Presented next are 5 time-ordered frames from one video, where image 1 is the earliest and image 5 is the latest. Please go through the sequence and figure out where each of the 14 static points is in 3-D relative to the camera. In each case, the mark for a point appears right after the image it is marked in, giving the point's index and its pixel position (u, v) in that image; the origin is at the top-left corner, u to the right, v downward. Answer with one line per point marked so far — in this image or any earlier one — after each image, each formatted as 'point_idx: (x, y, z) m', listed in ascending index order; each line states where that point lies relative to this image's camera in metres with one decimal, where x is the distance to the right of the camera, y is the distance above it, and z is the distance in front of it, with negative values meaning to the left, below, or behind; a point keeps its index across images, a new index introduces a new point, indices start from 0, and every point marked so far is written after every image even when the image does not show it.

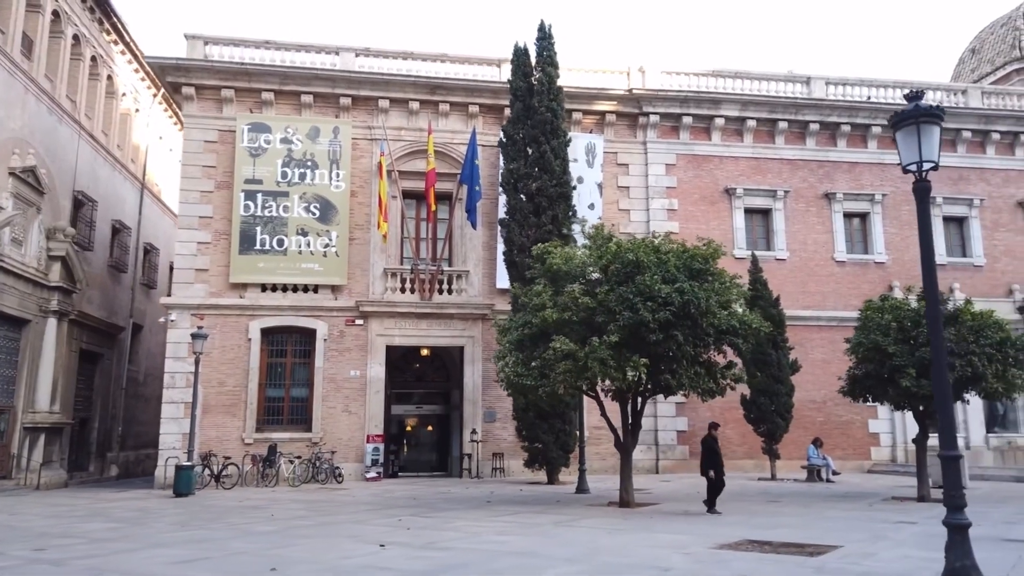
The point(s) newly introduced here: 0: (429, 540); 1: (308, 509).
0: (-1.0, -3.0, +9.1) m
1: (-3.6, -3.9, +13.6) m
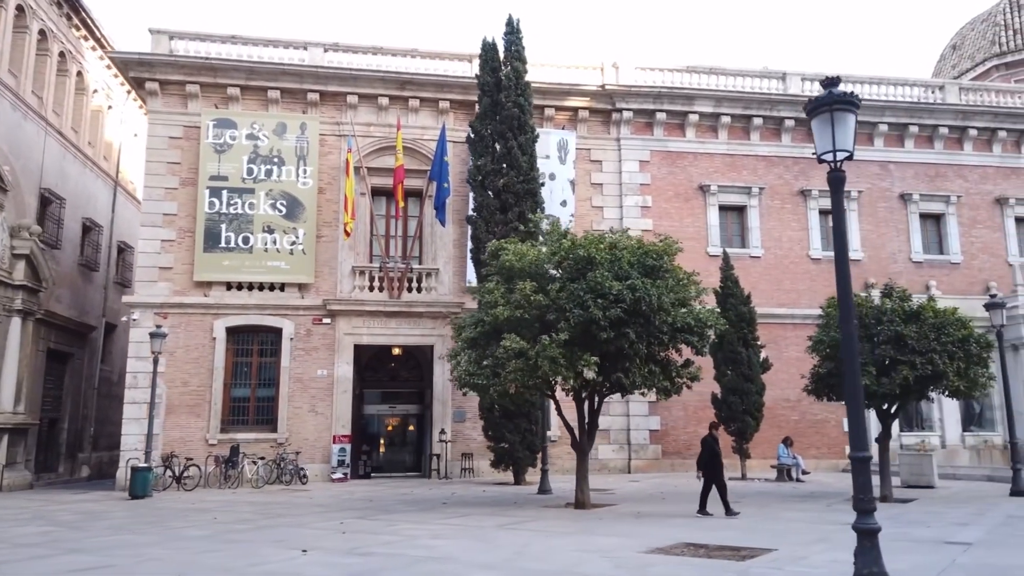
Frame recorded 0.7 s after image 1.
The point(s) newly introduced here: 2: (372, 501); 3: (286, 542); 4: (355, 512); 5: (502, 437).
0: (-1.8, -3.0, +8.9) m
1: (-4.4, -3.9, +13.3) m
2: (-2.7, -4.2, +15.0) m
3: (-2.7, -3.0, +9.2) m
4: (-2.7, -3.8, +13.1) m
5: (-0.2, -3.6, +18.5) m
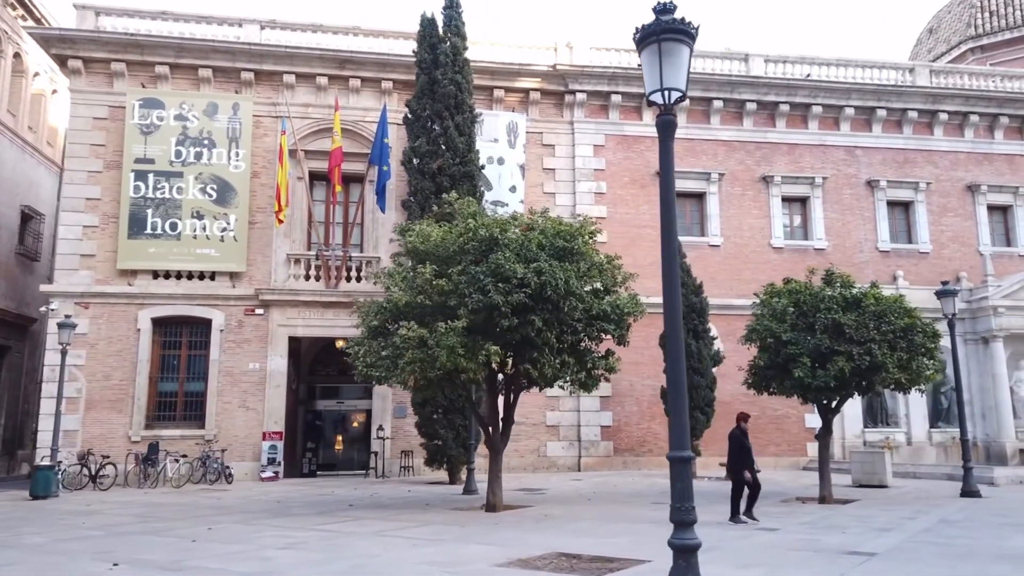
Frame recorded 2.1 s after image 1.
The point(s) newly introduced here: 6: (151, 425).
0: (-3.3, -2.7, +7.8) m
1: (-5.9, -3.6, +12.3) m
2: (-4.2, -3.9, +14.0) m
3: (-4.2, -2.8, +8.1) m
4: (-4.2, -3.6, +12.1) m
5: (-1.8, -3.3, +17.5) m
6: (-9.2, -3.5, +19.6) m
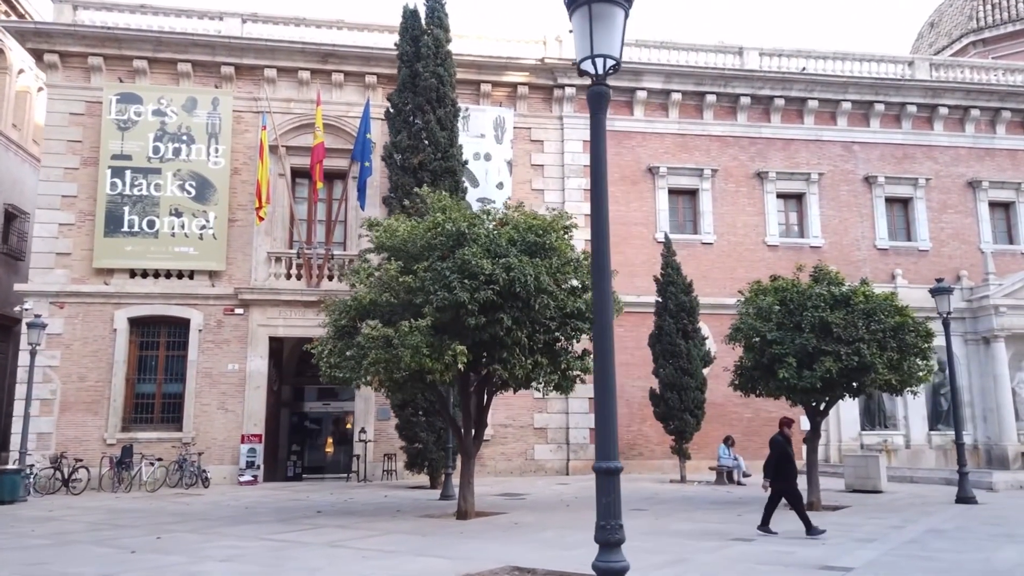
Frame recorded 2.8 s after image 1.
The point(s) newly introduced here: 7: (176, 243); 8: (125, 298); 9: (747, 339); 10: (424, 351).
0: (-3.7, -2.7, +7.3) m
1: (-6.3, -3.6, +11.8) m
2: (-4.6, -3.9, +13.5) m
3: (-4.6, -2.7, +7.6) m
4: (-4.6, -3.5, +11.6) m
5: (-2.1, -3.3, +17.0) m
6: (-9.6, -3.5, +19.1) m
7: (-8.6, +1.2, +19.7) m
8: (-9.7, -0.2, +19.4) m
9: (+3.8, -0.8, +12.5) m
10: (-1.2, -0.8, +10.3) m
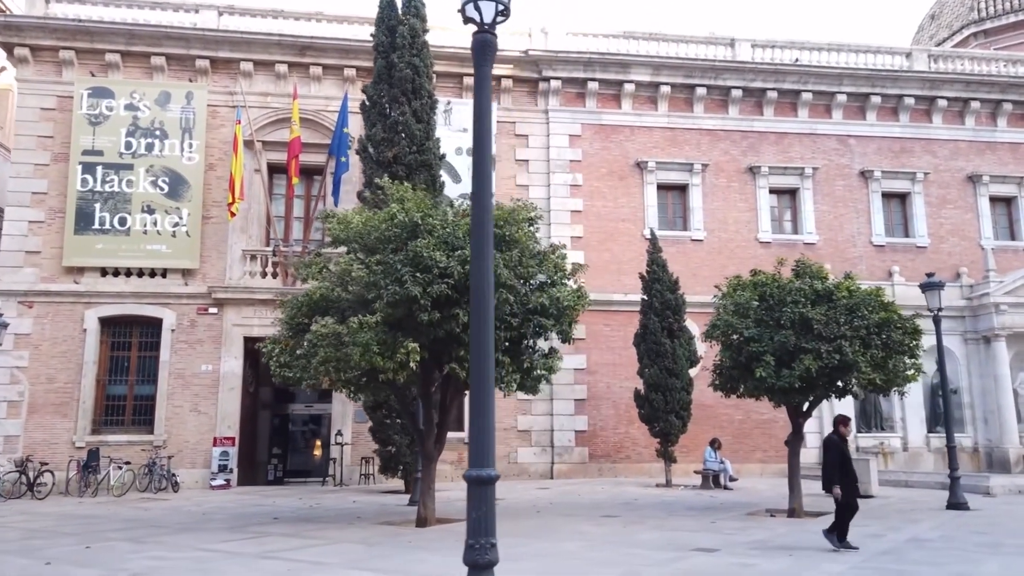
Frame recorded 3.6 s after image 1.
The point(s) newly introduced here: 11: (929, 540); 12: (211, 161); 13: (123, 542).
0: (-4.3, -2.6, +6.8) m
1: (-6.9, -3.5, +11.3) m
2: (-5.2, -3.8, +12.9) m
3: (-5.2, -2.7, +7.1) m
4: (-5.1, -3.5, +11.0) m
5: (-2.6, -3.2, +16.4) m
6: (-10.0, -3.4, +18.6) m
7: (-9.1, +1.2, +19.2) m
8: (-10.2, -0.2, +18.9) m
9: (+3.3, -0.7, +11.8) m
10: (-1.7, -0.8, +9.7) m
11: (+4.7, -2.9, +8.7) m
12: (-7.8, +3.3, +20.0) m
13: (-4.9, -3.2, +9.7) m
